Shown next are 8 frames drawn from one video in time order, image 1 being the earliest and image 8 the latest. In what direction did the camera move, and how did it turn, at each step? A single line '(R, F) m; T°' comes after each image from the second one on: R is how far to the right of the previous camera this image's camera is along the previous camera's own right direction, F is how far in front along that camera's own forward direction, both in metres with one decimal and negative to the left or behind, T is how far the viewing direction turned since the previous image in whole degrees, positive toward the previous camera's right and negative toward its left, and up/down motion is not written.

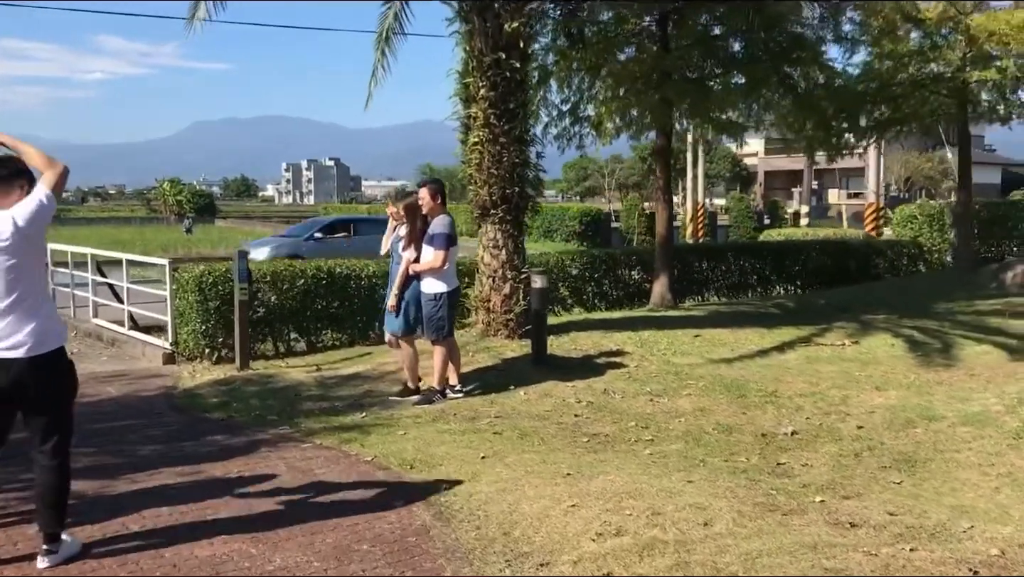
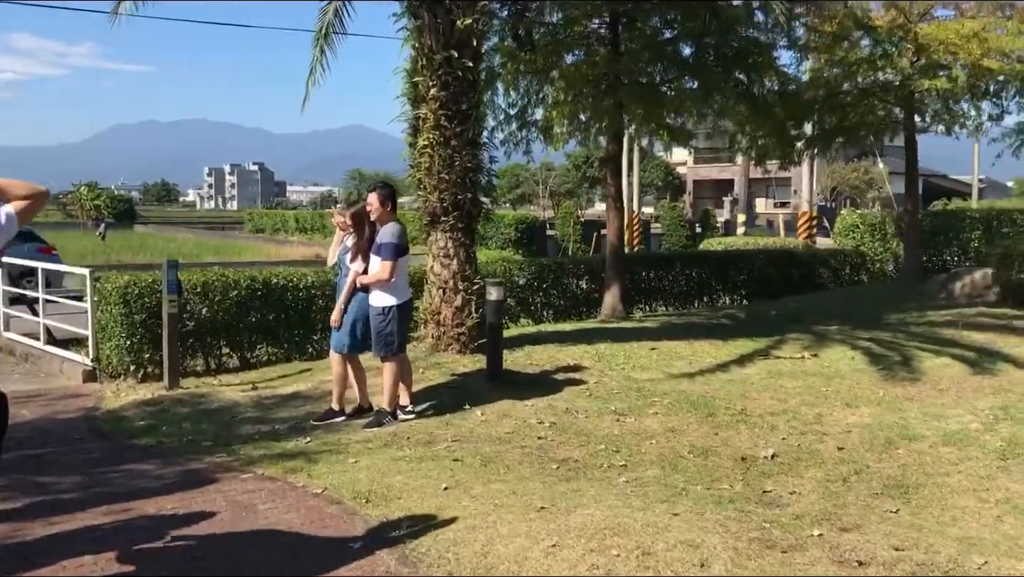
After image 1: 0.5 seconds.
(-0.2, +0.5) m; +4°
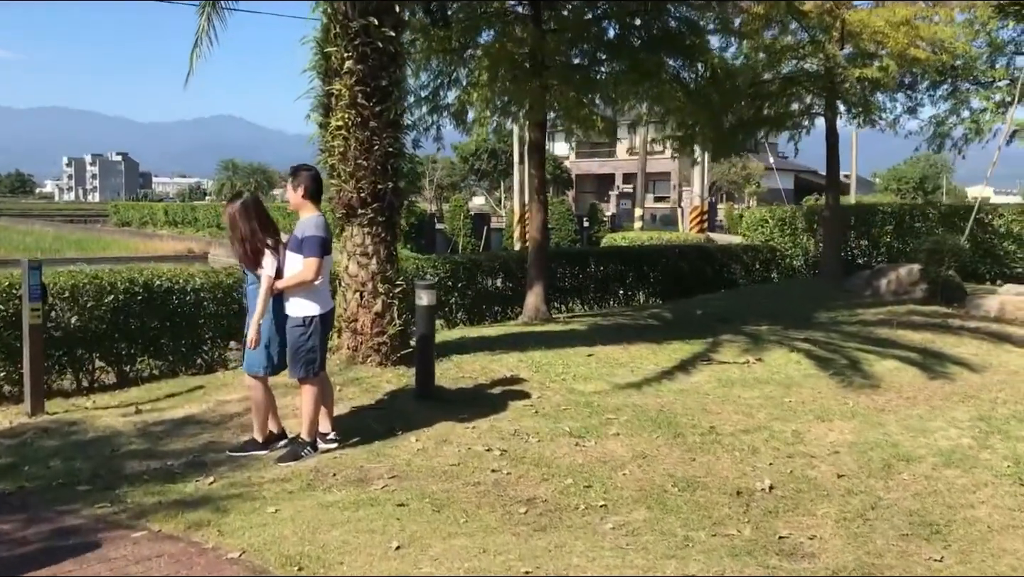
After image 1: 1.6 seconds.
(-0.4, +1.1) m; +7°
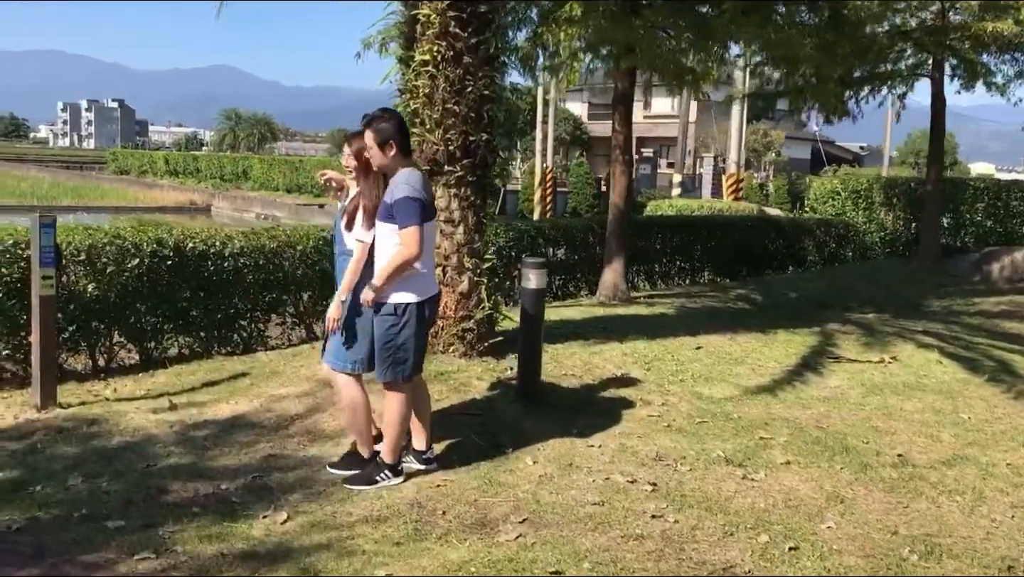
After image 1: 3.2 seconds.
(-0.8, +1.4) m; 0°
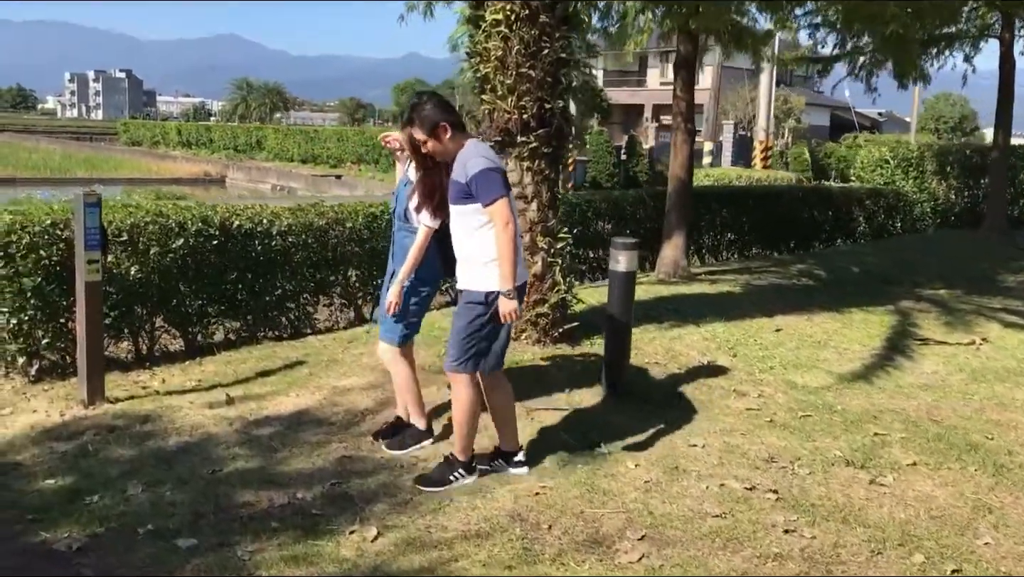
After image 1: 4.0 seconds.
(-0.4, +0.5) m; -1°
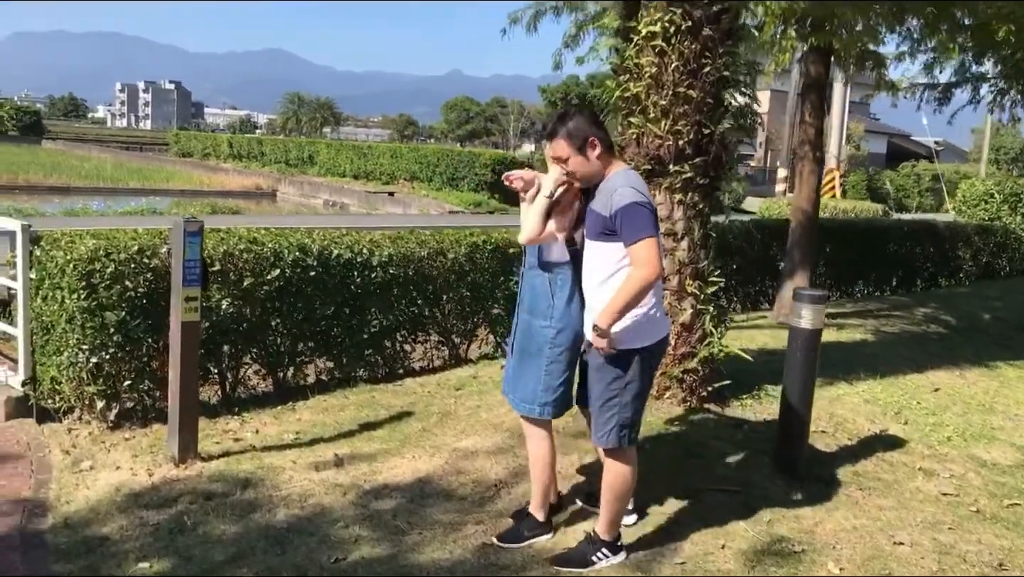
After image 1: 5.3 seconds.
(-0.6, +0.7) m; -2°
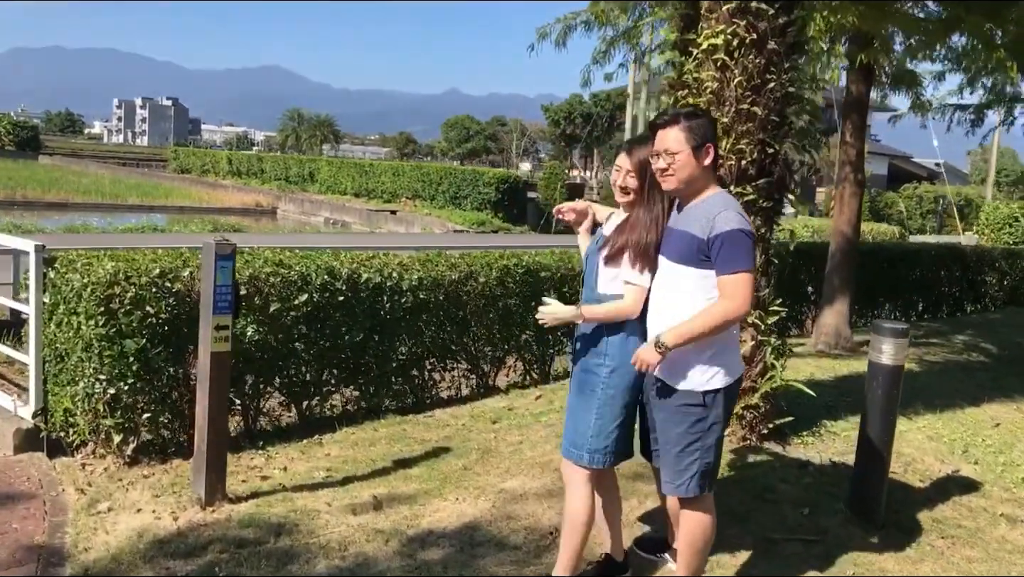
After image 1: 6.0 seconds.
(-0.3, +0.3) m; 0°
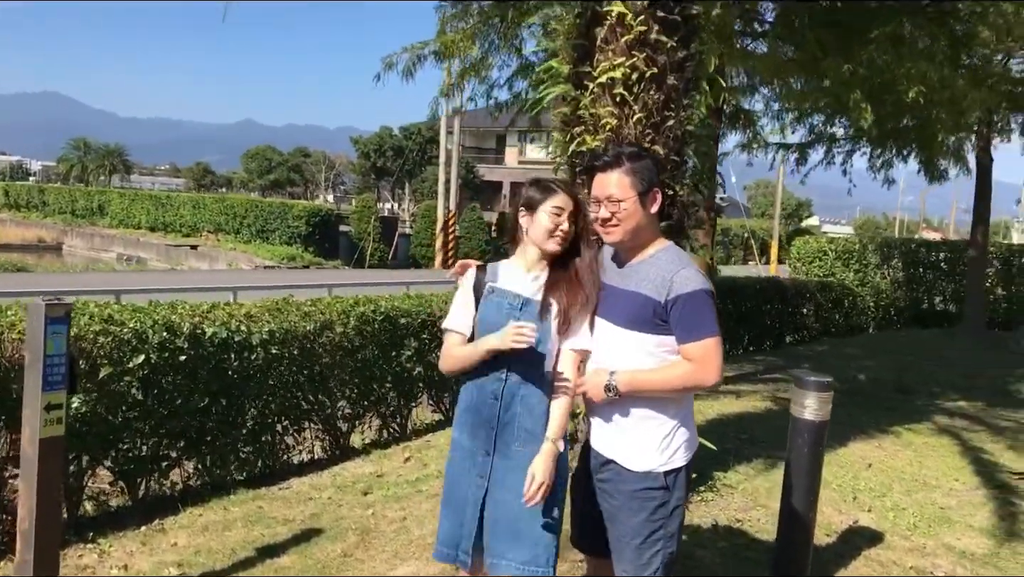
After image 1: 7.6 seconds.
(-0.3, +0.5) m; +11°
